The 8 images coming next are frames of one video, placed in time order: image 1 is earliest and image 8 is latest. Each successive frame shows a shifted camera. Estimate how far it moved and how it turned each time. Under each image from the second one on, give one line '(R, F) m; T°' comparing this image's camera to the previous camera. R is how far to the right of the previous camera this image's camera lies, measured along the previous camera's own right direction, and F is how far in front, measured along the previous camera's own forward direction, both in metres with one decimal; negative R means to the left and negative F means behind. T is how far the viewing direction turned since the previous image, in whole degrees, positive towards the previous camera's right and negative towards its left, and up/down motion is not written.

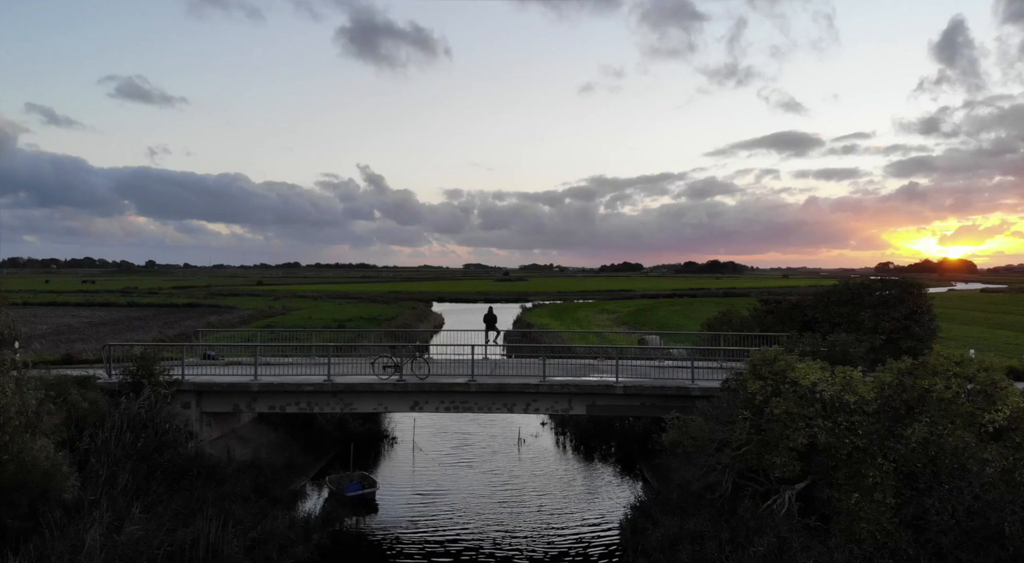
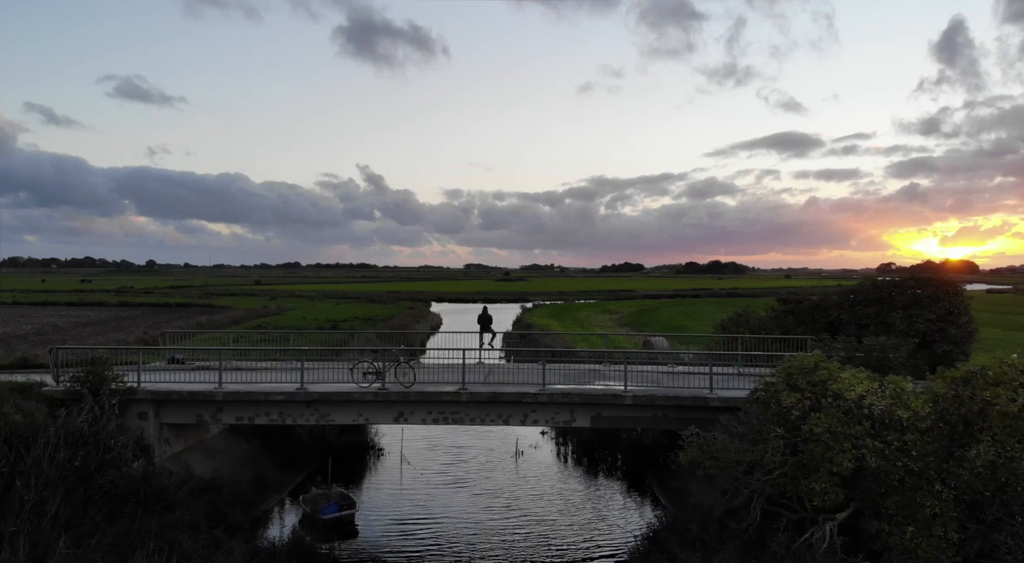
(+0.1, +2.2) m; 0°
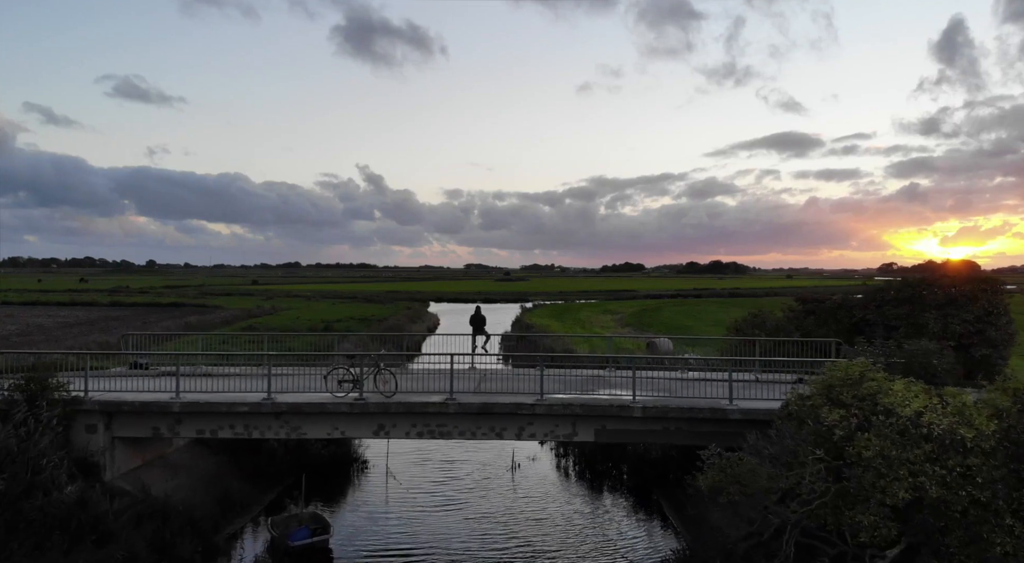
(+0.1, +2.0) m; 0°
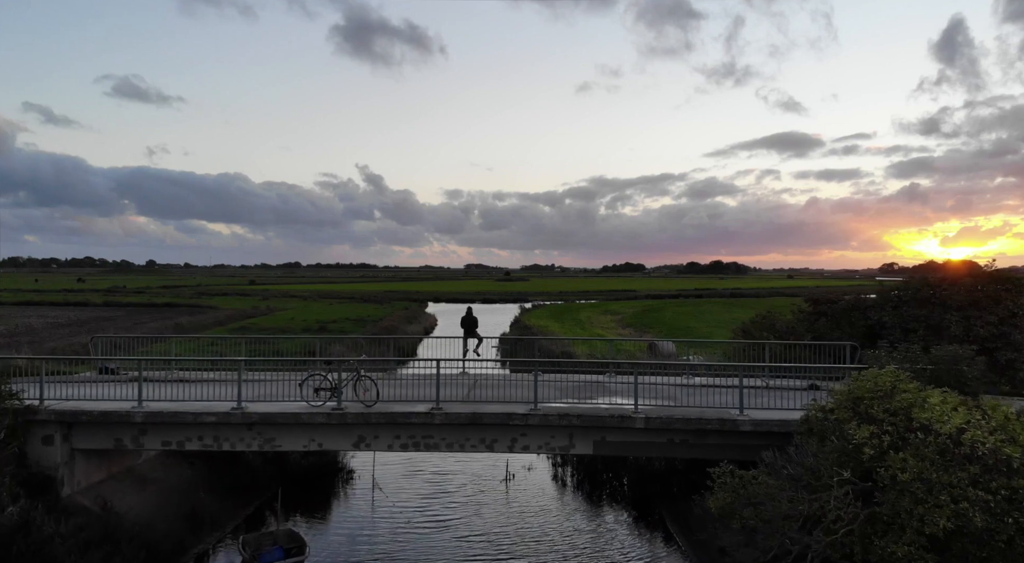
(+0.2, +1.2) m; 0°
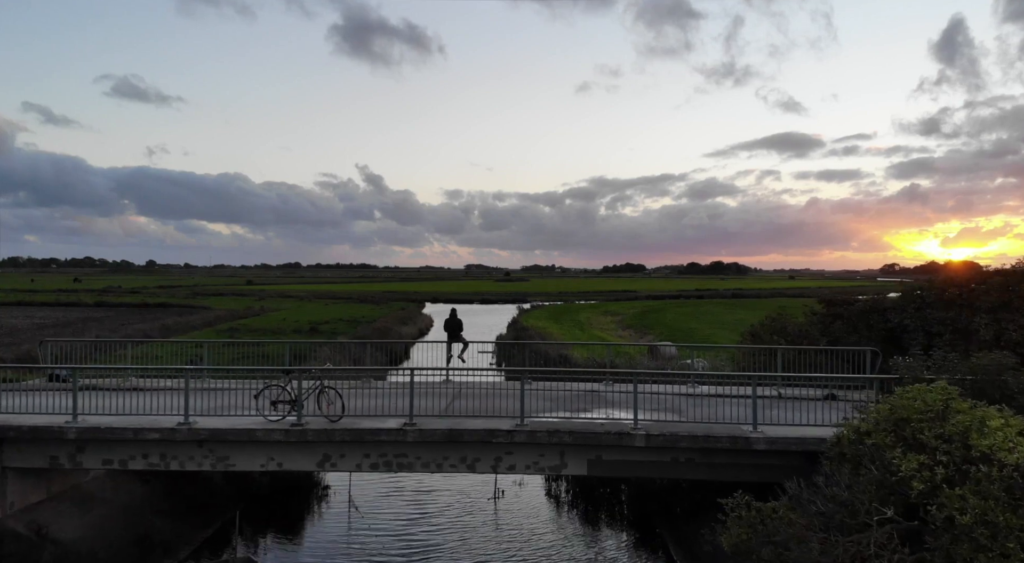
(+0.3, +1.7) m; 0°
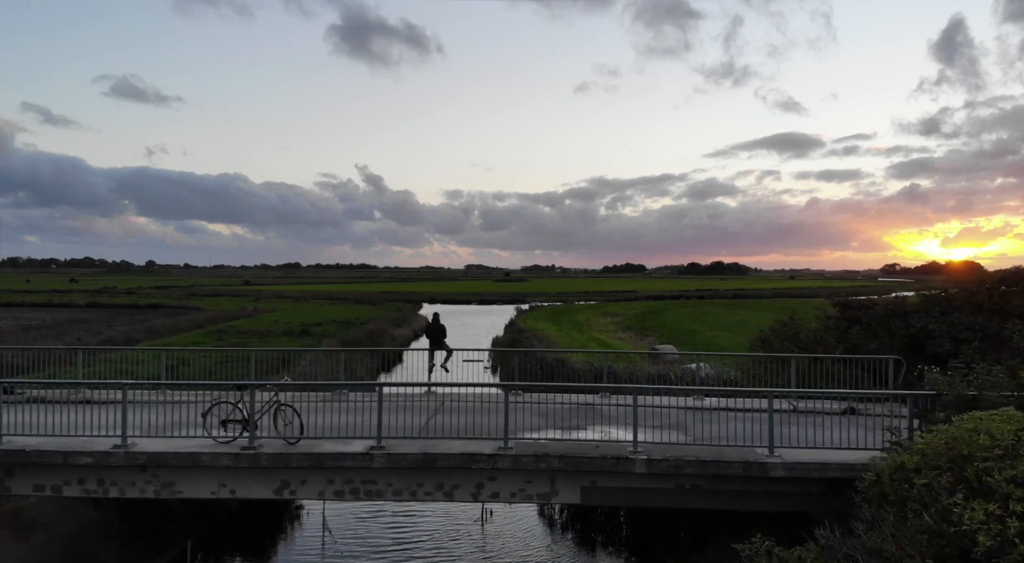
(+0.3, +1.5) m; 0°
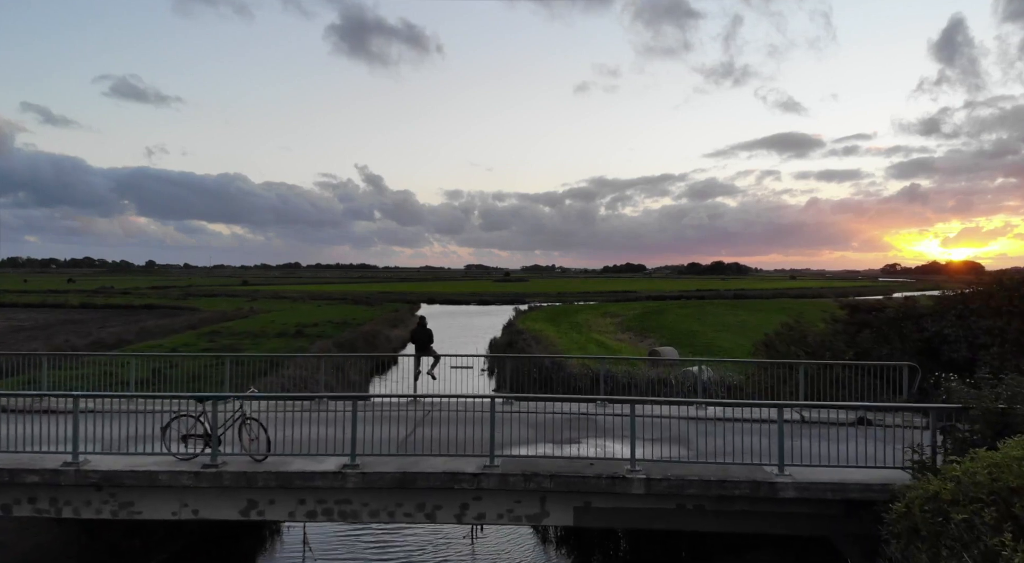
(+0.2, +0.9) m; 0°
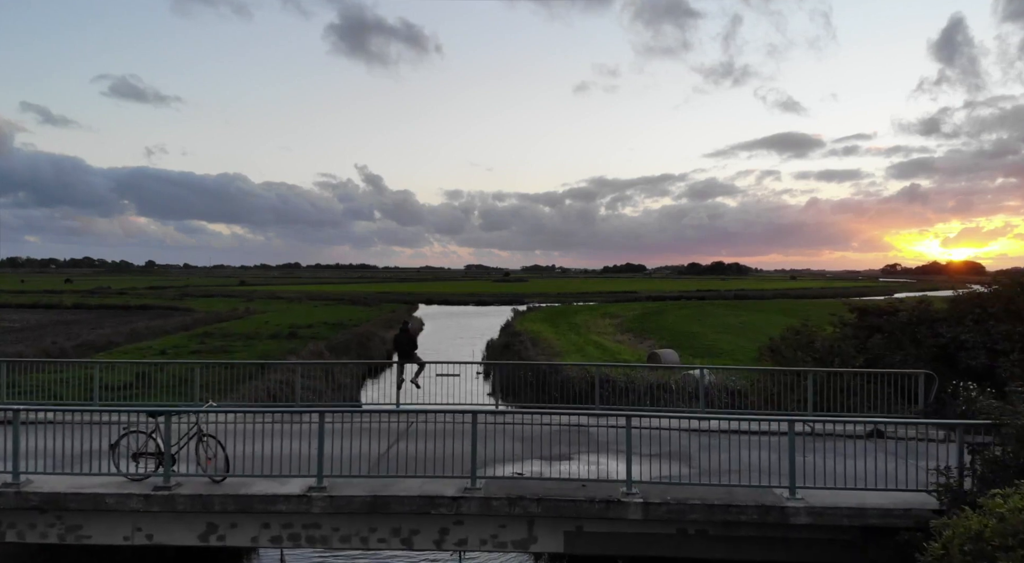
(+0.2, +0.9) m; 0°
